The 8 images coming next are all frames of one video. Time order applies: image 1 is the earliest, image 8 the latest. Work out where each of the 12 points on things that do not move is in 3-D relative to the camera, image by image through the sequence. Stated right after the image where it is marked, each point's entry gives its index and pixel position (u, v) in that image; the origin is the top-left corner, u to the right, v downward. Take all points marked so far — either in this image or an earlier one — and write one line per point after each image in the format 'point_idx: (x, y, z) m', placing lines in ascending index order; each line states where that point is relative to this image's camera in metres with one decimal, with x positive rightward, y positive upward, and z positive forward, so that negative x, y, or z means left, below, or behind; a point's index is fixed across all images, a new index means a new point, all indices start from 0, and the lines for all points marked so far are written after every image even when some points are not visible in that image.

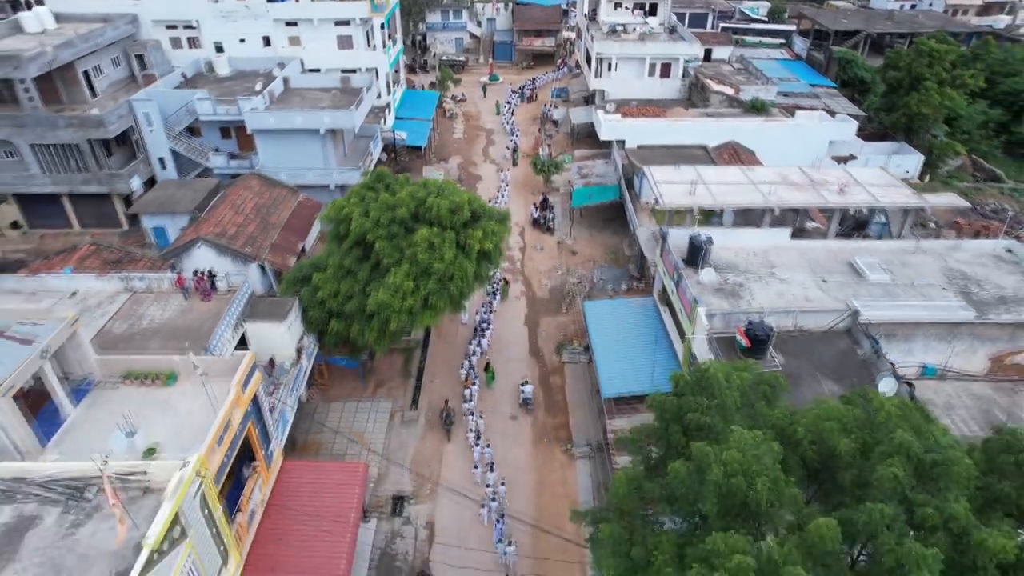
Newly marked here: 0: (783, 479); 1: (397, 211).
0: (+3.6, -2.4, +8.0) m
1: (-3.4, +2.4, +19.1) m
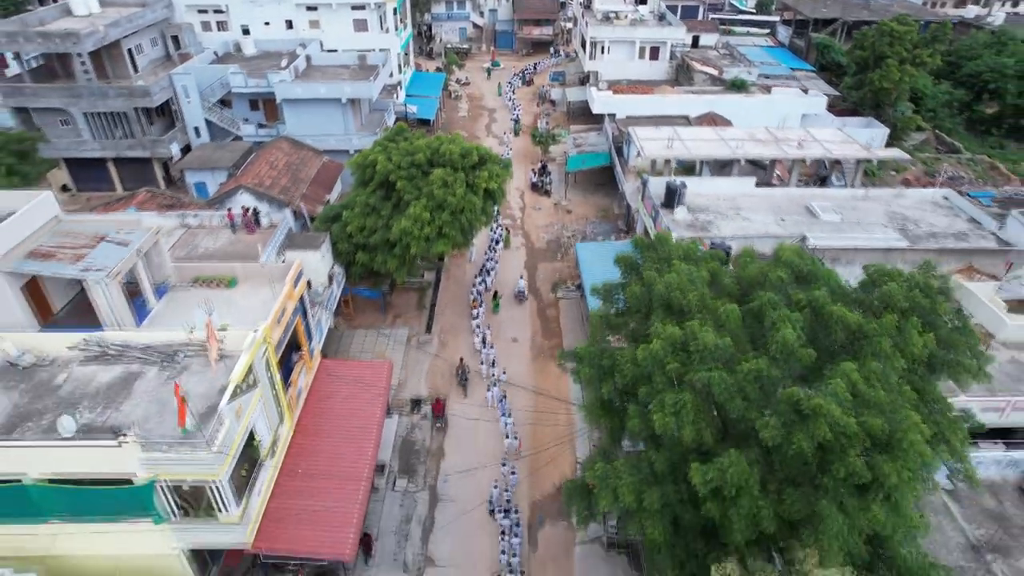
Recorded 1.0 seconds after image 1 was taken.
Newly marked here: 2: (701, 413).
0: (+3.6, 0.0, +11.3) m
1: (-3.4, +4.8, +22.4) m
2: (+2.9, -1.9, +10.2) m
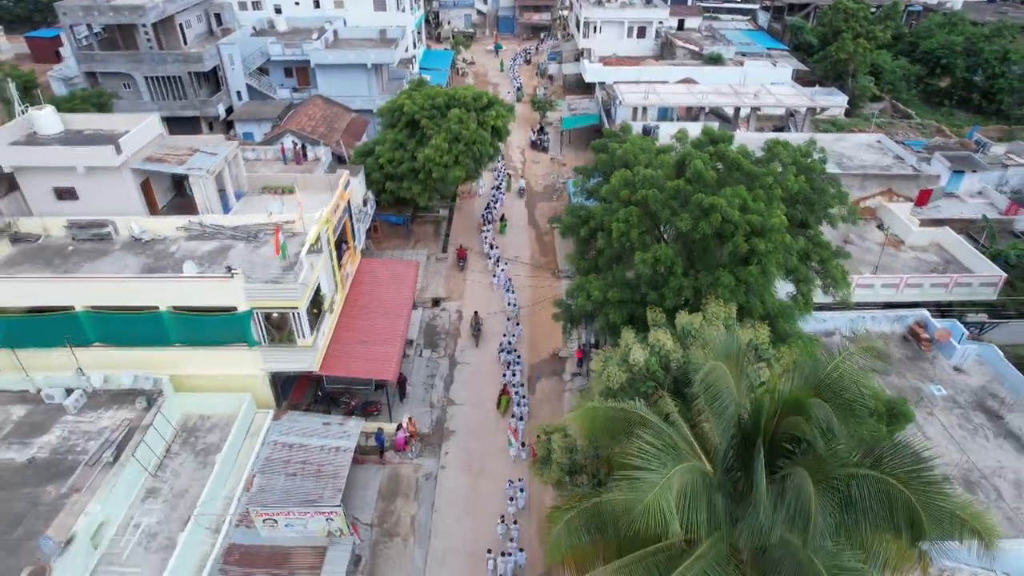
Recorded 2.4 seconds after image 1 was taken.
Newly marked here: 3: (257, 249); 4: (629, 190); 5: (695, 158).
0: (+3.7, +3.4, +16.1) m
1: (-3.3, +8.2, +27.2) m
2: (+3.0, +1.6, +15.0) m
3: (-7.9, +1.2, +19.5) m
4: (+2.9, +2.3, +15.3) m
5: (+4.4, +3.1, +15.0) m
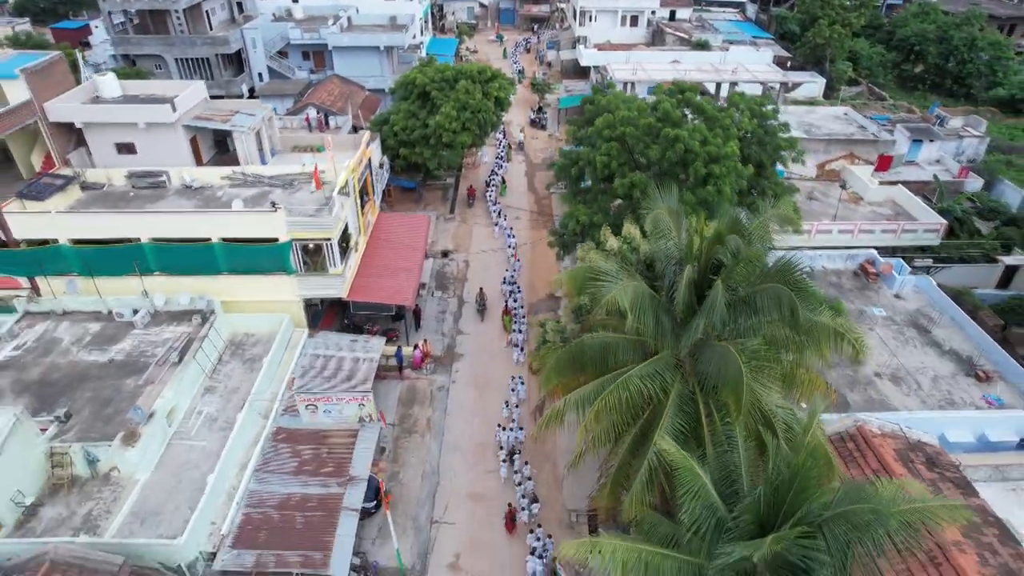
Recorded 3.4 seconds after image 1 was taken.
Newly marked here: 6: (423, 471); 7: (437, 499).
0: (+3.8, +5.6, +19.2) m
1: (-3.2, +10.4, +30.3) m
2: (+3.1, +3.8, +18.1) m
3: (-7.9, +3.4, +22.6) m
4: (+2.9, +4.5, +18.4) m
5: (+4.5, +5.3, +18.1) m
6: (-2.7, -5.7, +19.4) m
7: (-2.2, -6.2, +18.6) m
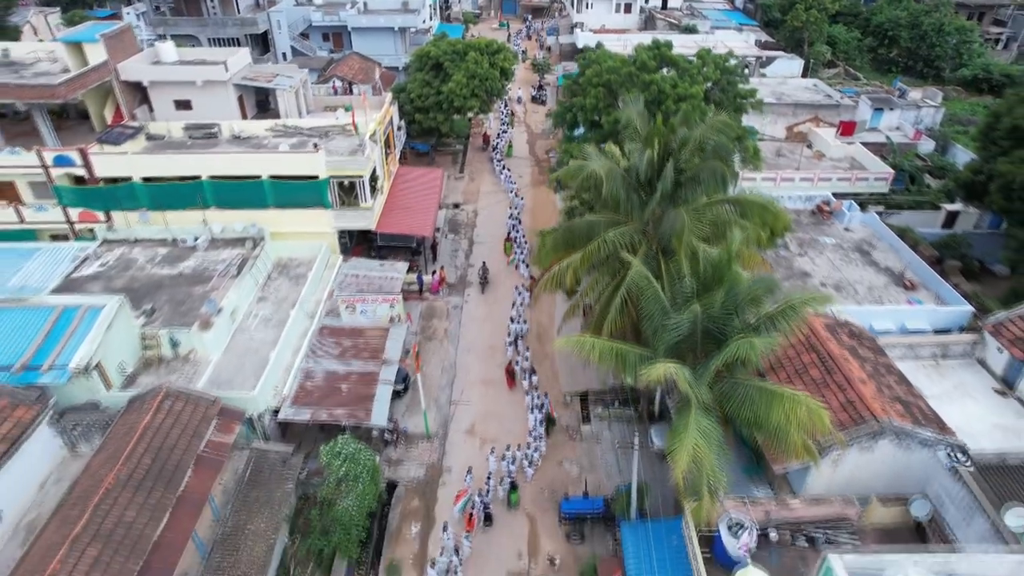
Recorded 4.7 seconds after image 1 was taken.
0: (+4.0, +8.4, +23.0) m
1: (-3.0, +13.2, +34.1) m
2: (+3.2, +6.5, +21.9) m
3: (-7.7, +6.2, +26.4) m
4: (+3.1, +7.3, +22.2) m
5: (+4.6, +8.1, +21.9) m
6: (-2.6, -2.9, +23.1) m
7: (-2.0, -3.5, +22.4) m
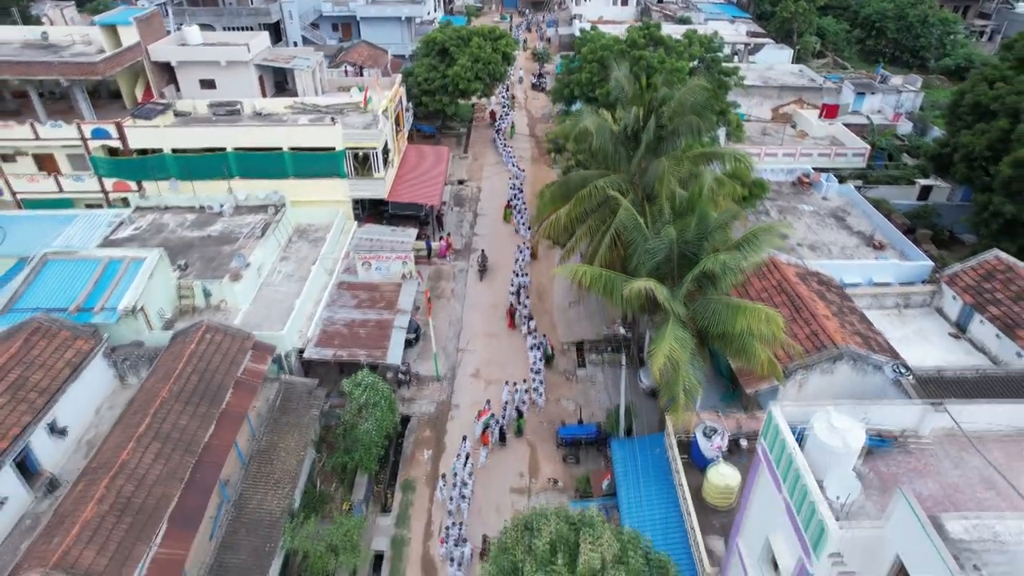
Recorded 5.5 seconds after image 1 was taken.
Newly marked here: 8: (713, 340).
0: (+4.0, +10.0, +25.1) m
1: (-2.9, +14.7, +36.2) m
2: (+3.3, +8.1, +24.0) m
3: (-7.6, +7.8, +28.5) m
4: (+3.2, +8.9, +24.2) m
5: (+4.7, +9.6, +24.0) m
6: (-2.5, -1.3, +25.2) m
7: (-2.0, -1.9, +24.4) m
8: (+4.8, -1.2, +15.0) m
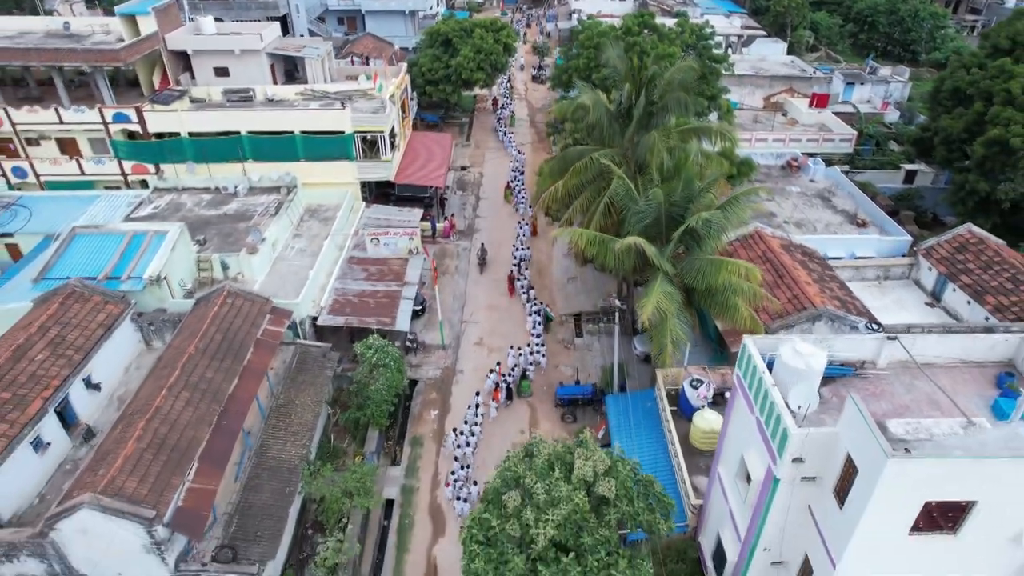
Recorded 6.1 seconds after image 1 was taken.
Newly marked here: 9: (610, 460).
0: (+4.1, +11.0, +26.4) m
1: (-2.9, +15.8, +37.5) m
2: (+3.4, +9.2, +25.3) m
3: (-7.6, +8.8, +29.8) m
4: (+3.2, +9.9, +25.5) m
5: (+4.8, +10.7, +25.3) m
6: (-2.4, -0.3, +26.5) m
7: (-1.9, -0.8, +25.7) m
8: (+4.8, -0.2, +16.3) m
9: (+1.8, -3.2, +11.7) m
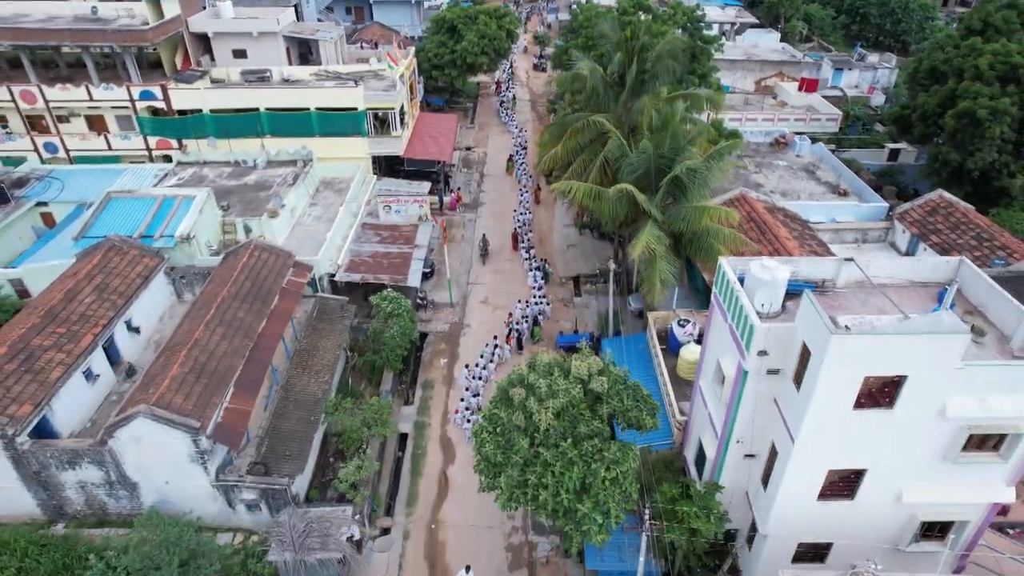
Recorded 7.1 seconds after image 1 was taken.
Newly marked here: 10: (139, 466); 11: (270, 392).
0: (+4.2, +12.5, +28.1) m
1: (-2.7, +17.3, +39.3) m
2: (+3.5, +10.7, +27.1) m
3: (-7.4, +10.3, +31.6) m
4: (+3.4, +11.4, +27.3) m
5: (+4.9, +12.2, +27.0) m
6: (-2.3, +1.3, +28.3) m
7: (-1.8, +0.7, +27.5) m
8: (+5.0, +1.3, +18.0) m
9: (+2.0, -1.6, +13.4) m
10: (-9.3, -4.4, +15.5) m
11: (-7.4, -3.2, +19.0) m
